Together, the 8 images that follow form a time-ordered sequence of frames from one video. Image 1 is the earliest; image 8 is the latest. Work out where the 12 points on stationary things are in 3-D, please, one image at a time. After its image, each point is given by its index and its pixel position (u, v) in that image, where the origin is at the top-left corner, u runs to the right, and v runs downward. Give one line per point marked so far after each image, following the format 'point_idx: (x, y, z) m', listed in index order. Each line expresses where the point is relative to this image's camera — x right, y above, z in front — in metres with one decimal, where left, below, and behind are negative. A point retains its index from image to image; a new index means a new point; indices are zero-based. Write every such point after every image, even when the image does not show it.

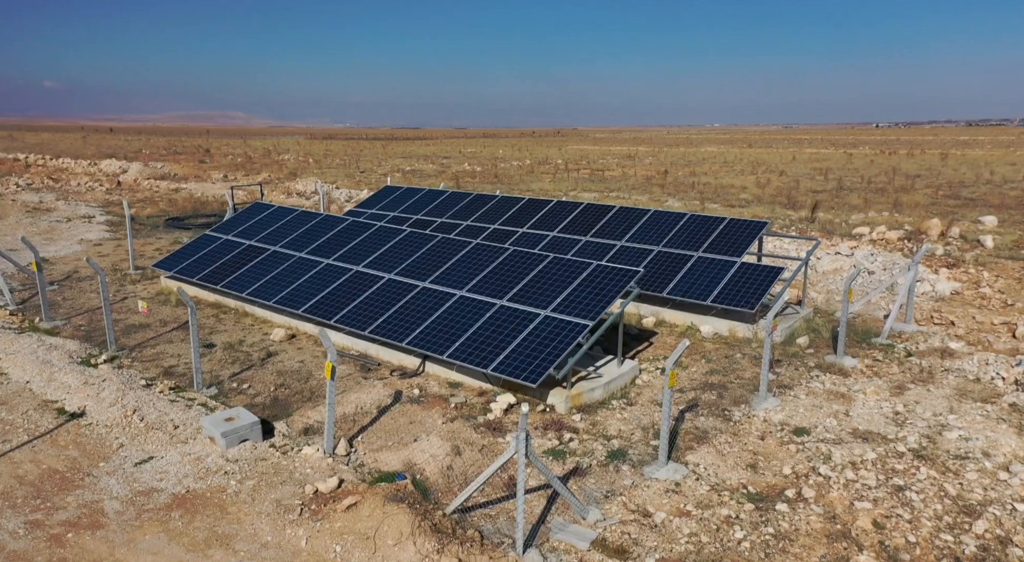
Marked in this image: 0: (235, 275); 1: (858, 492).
0: (-6.8, +0.1, +18.0) m
1: (+4.2, -2.6, +8.9) m
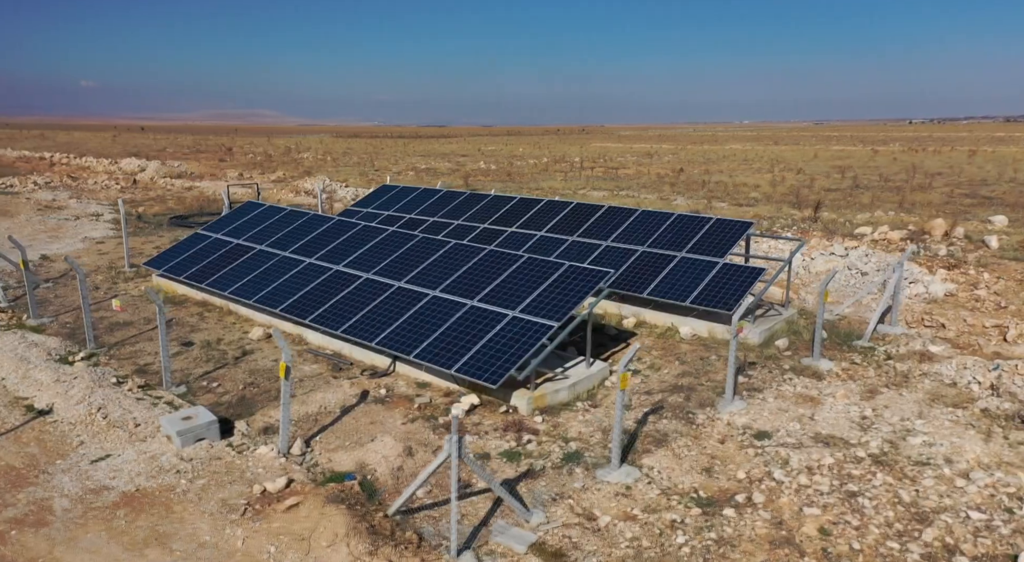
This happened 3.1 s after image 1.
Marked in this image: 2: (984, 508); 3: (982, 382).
0: (-7.2, +0.1, +18.1) m
1: (+3.6, -2.6, +8.8) m
2: (+5.5, -2.7, +8.6) m
3: (+7.7, -1.7, +11.9) m
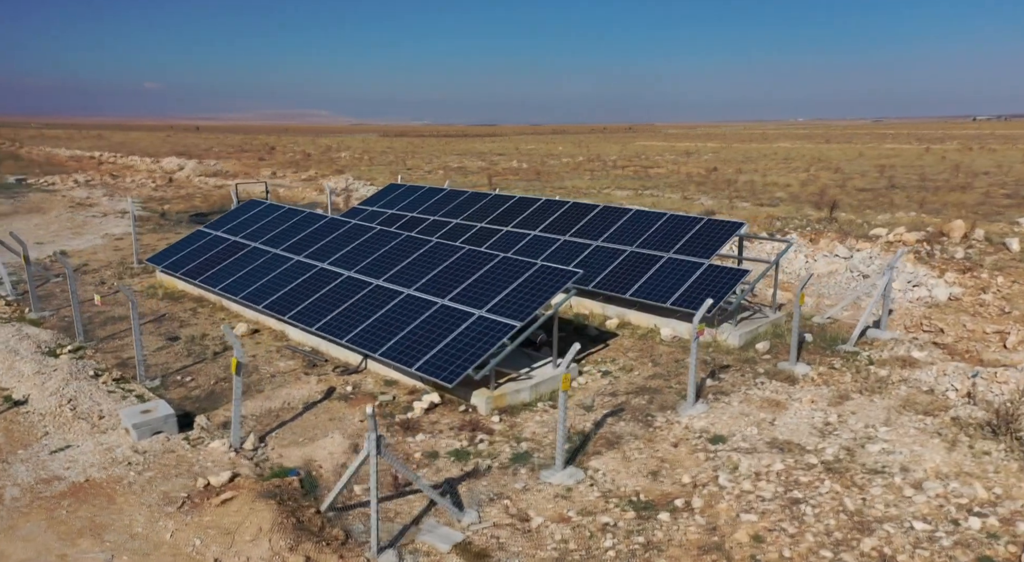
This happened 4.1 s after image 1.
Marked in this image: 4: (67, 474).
0: (-7.5, +0.2, +18.5) m
1: (+2.8, -2.6, +8.6) m
2: (+4.8, -2.7, +8.3) m
3: (+7.1, -1.7, +11.5) m
4: (-5.8, -2.5, +9.4) m
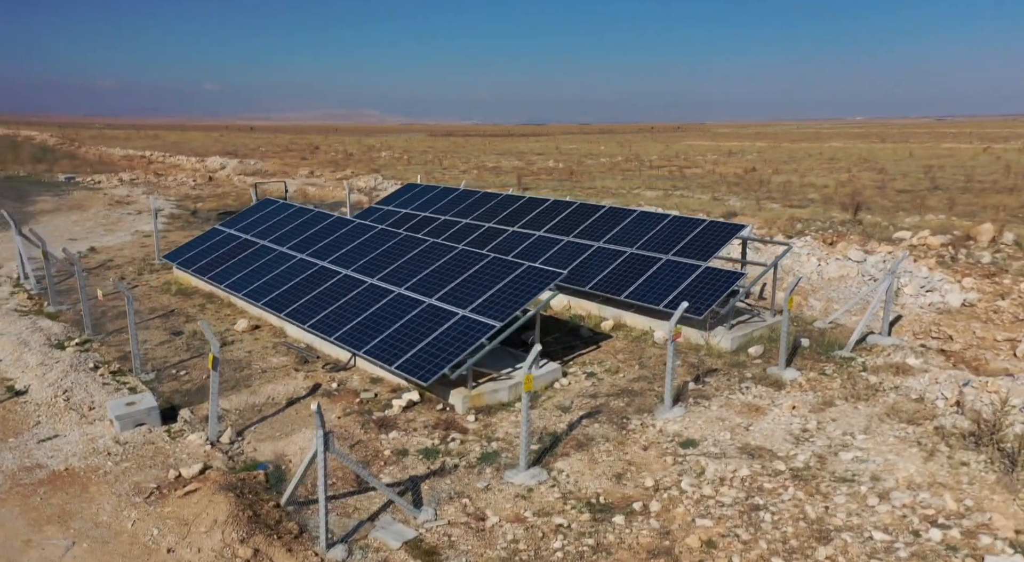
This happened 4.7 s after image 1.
0: (-7.4, +0.3, +18.9) m
1: (+2.3, -2.7, +8.6) m
2: (+4.2, -2.8, +8.1) m
3: (+6.7, -1.8, +11.2) m
4: (-6.2, -2.4, +9.8) m
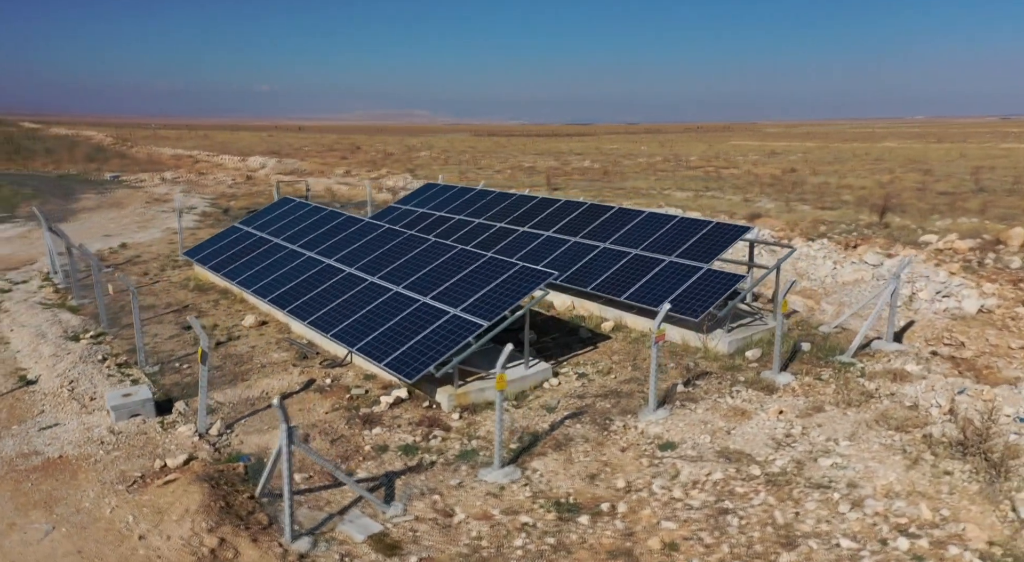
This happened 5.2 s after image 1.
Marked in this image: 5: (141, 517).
0: (-7.2, +0.4, +19.4) m
1: (+1.9, -2.7, +8.5) m
2: (+3.8, -2.8, +8.0) m
3: (+6.5, -1.9, +11.0) m
4: (-6.5, -2.4, +10.2) m
5: (-4.1, -2.6, +8.1) m
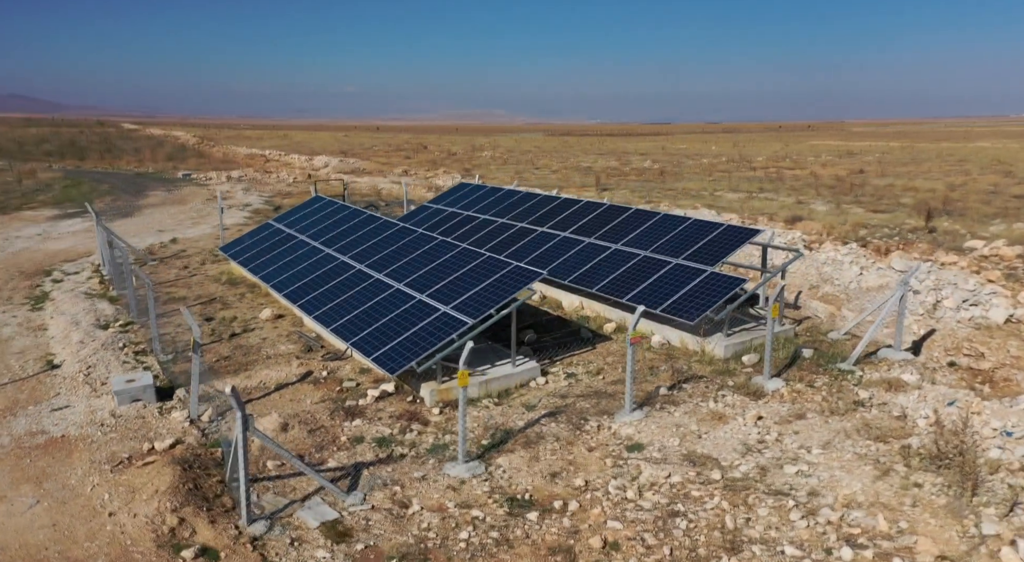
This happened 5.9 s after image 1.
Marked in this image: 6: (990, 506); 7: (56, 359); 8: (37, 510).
0: (-6.8, +0.5, +20.2) m
1: (+1.3, -2.7, +8.6) m
2: (+3.2, -2.9, +7.9) m
3: (+6.1, -2.0, +10.7) m
4: (-6.9, -2.2, +11.0) m
5: (-4.7, -2.6, +8.7) m
6: (+5.5, -2.6, +8.4) m
7: (-9.0, -1.5, +14.4) m
8: (-5.5, -2.7, +8.5) m
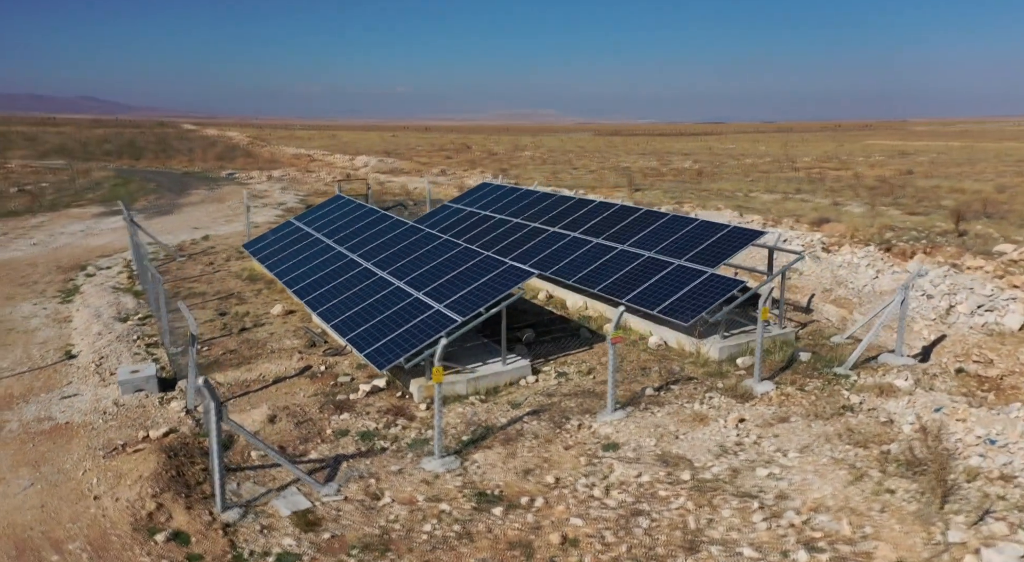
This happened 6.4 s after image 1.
0: (-6.5, +0.6, +20.7) m
1: (+0.9, -2.7, +8.7) m
2: (+2.7, -2.9, +7.9) m
3: (+5.8, -2.1, +10.5) m
4: (-7.2, -2.1, +11.5) m
5: (-5.1, -2.5, +9.1) m
6: (+5.1, -2.6, +8.3) m
7: (-9.1, -1.4, +15.0) m
8: (-5.9, -2.6, +9.0) m
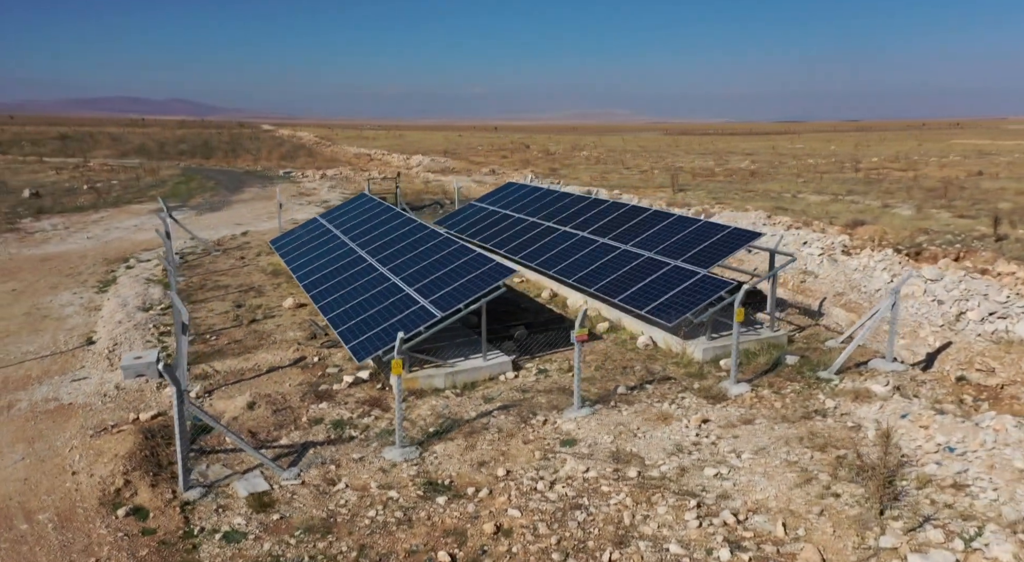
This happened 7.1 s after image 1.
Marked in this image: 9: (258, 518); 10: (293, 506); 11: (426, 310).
0: (-6.3, +0.7, +21.5) m
1: (+0.2, -2.7, +9.0) m
2: (+2.0, -2.9, +8.0) m
3: (+5.3, -2.1, +10.4) m
4: (-7.6, -2.0, +12.4) m
5: (-5.8, -2.4, +9.8) m
6: (+4.3, -2.7, +8.2) m
7: (-9.2, -1.2, +16.0) m
8: (-6.6, -2.5, +9.8) m
9: (-3.0, -2.8, +8.7) m
10: (-2.7, -2.8, +9.1) m
11: (-1.5, -0.5, +13.2) m
